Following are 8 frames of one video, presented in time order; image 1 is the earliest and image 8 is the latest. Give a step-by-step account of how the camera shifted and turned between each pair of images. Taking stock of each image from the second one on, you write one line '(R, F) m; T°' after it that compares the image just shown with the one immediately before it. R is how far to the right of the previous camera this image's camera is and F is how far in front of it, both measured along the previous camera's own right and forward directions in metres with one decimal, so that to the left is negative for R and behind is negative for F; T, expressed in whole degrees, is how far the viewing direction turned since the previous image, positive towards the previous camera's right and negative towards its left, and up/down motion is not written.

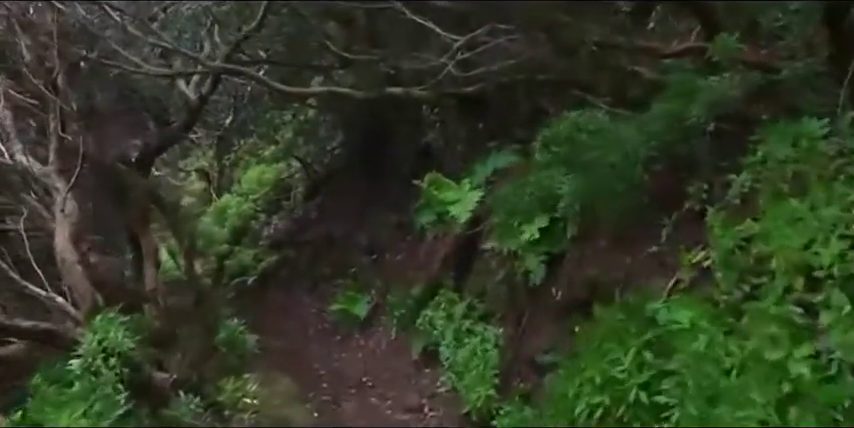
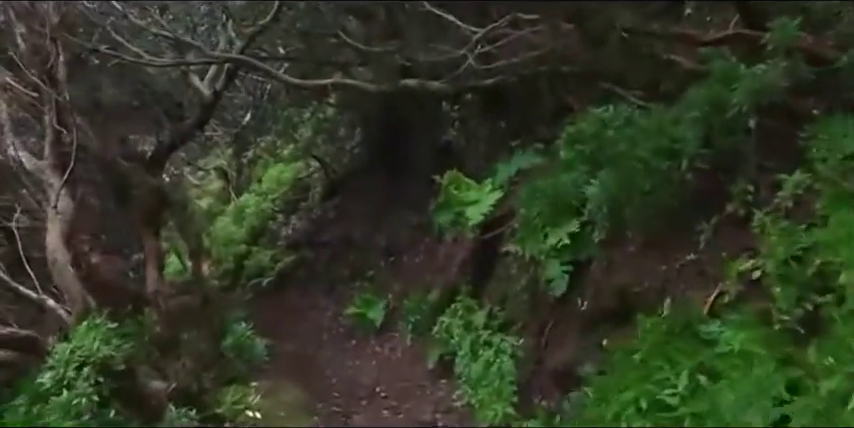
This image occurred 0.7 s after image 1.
(0.0, +0.3) m; -2°
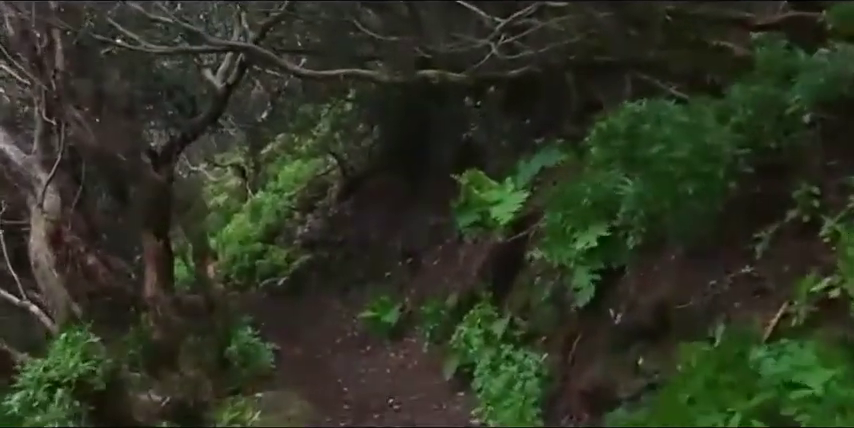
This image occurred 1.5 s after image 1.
(0.0, +0.3) m; -2°
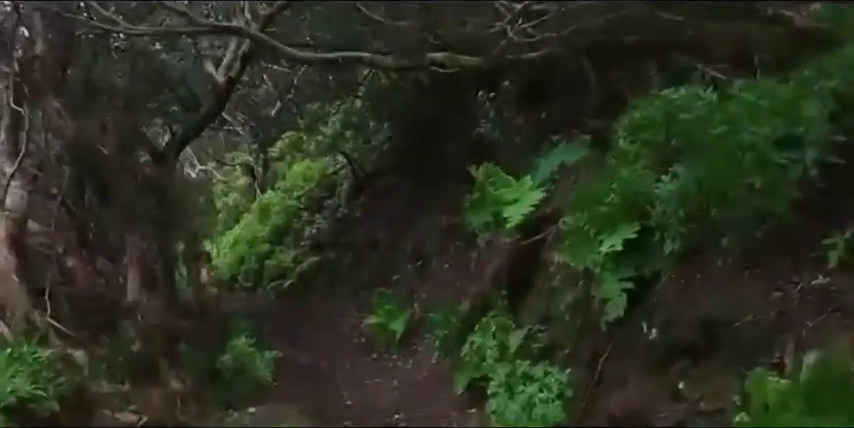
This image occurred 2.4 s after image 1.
(0.0, +0.4) m; -1°
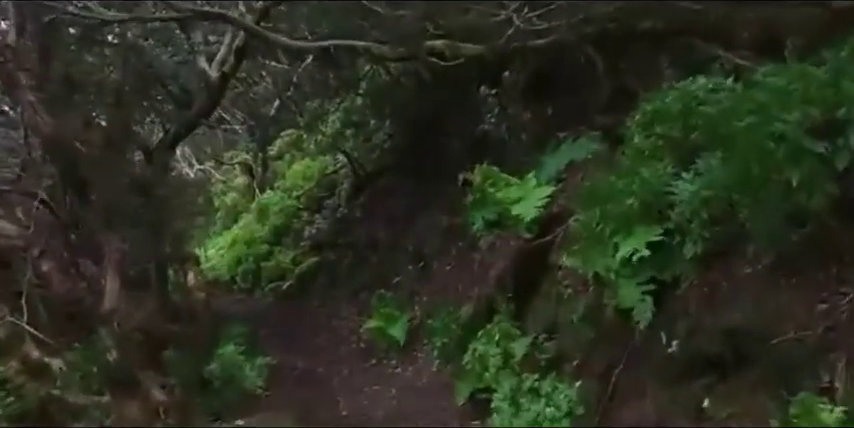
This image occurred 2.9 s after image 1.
(0.0, +0.3) m; 0°
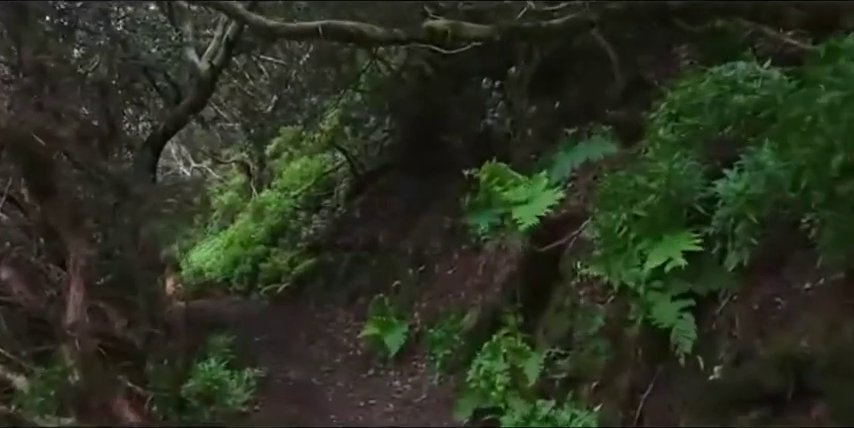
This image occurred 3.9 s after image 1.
(0.0, +0.4) m; 0°
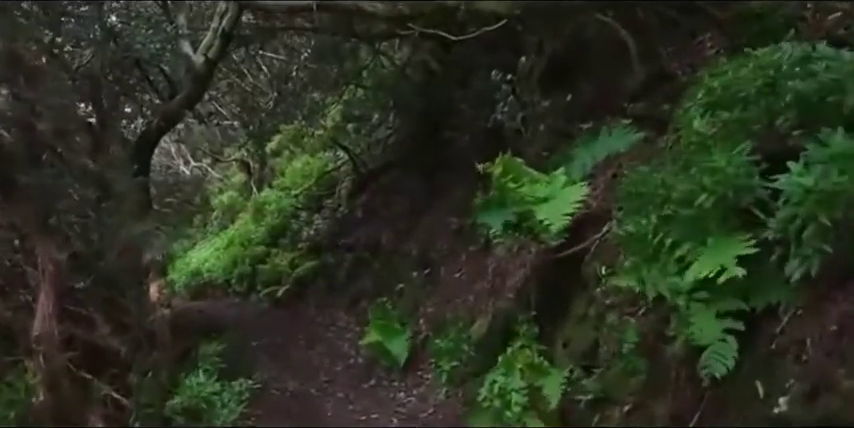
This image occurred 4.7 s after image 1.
(0.0, +0.4) m; 0°
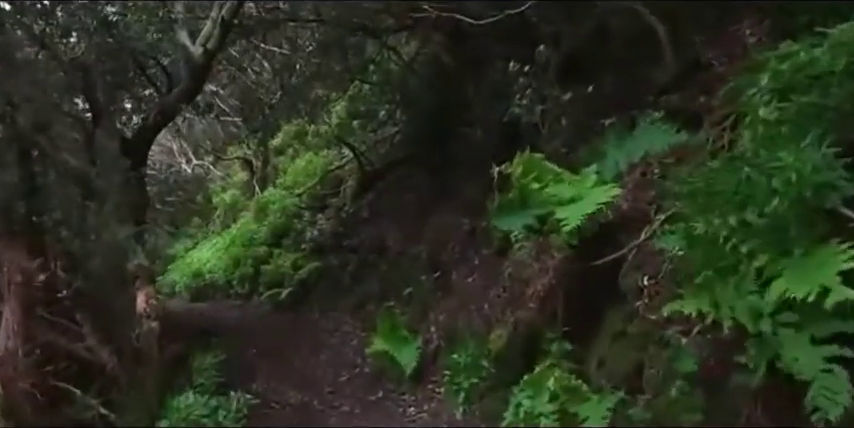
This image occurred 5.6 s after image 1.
(-0.1, +0.4) m; 0°
